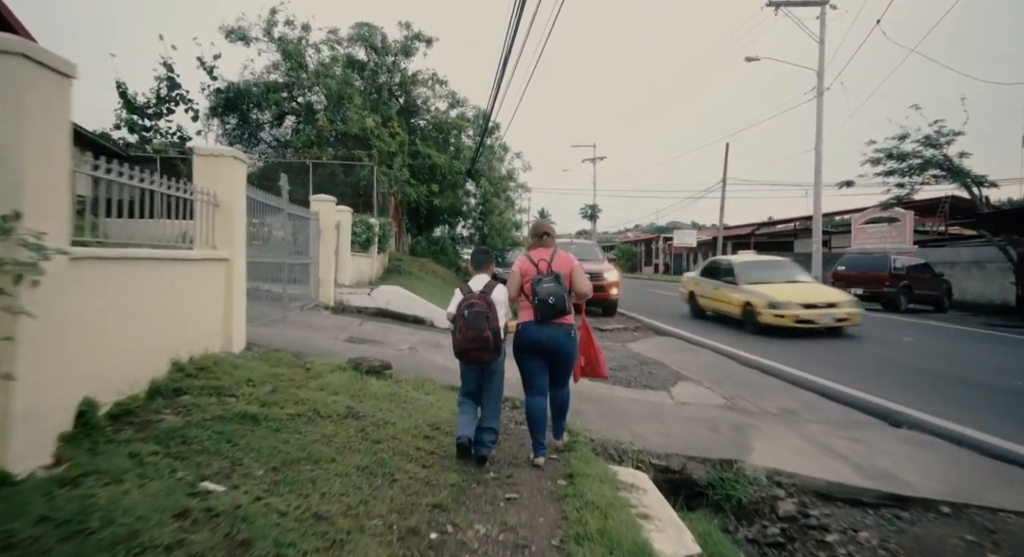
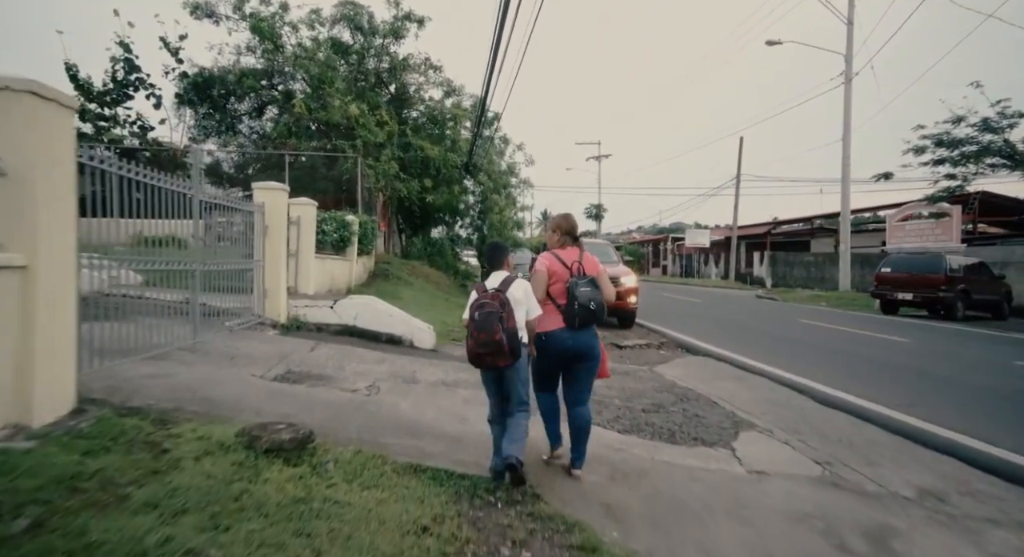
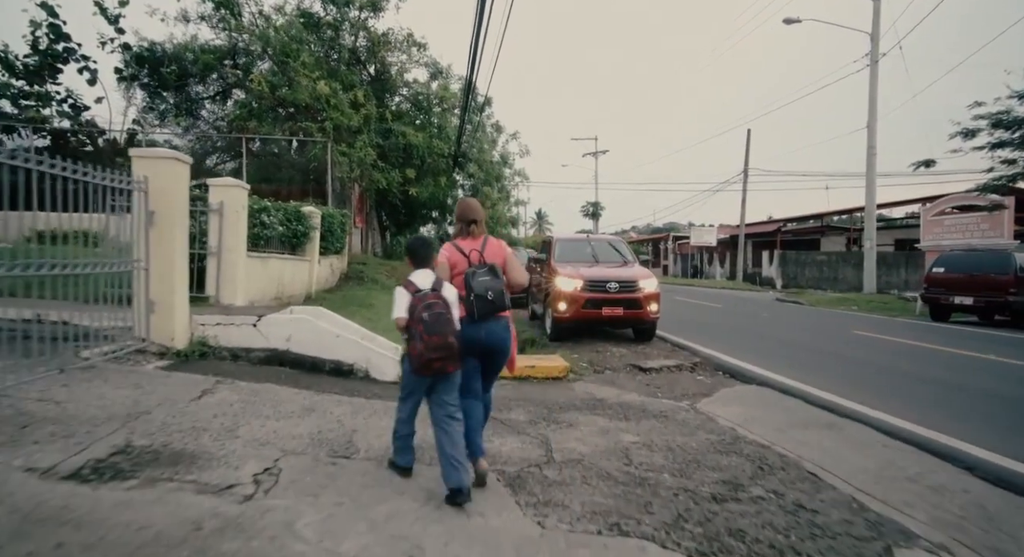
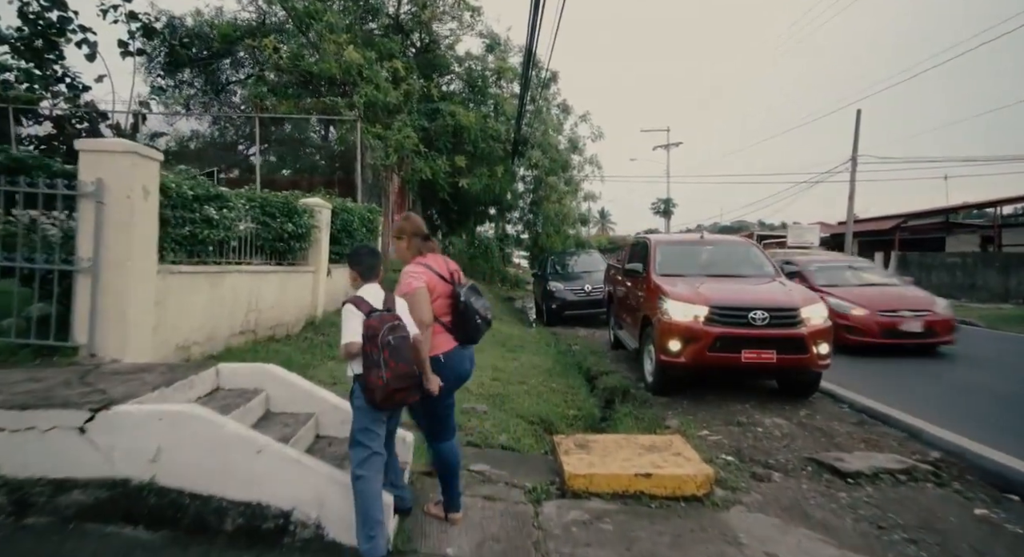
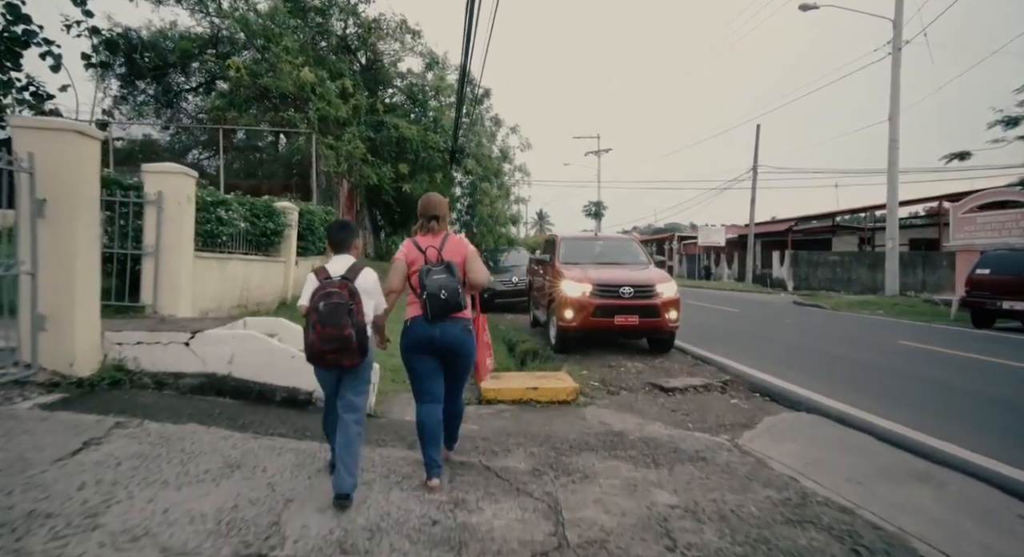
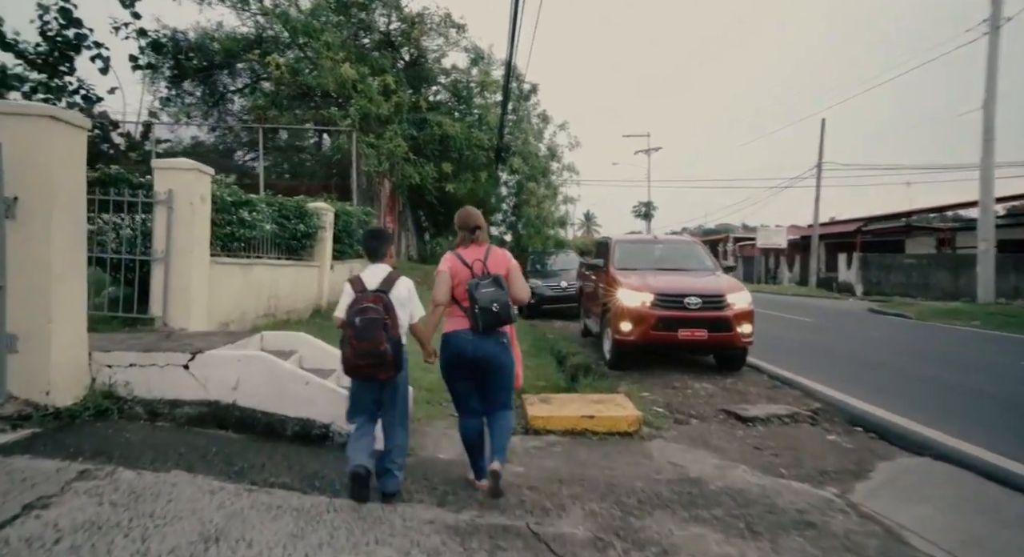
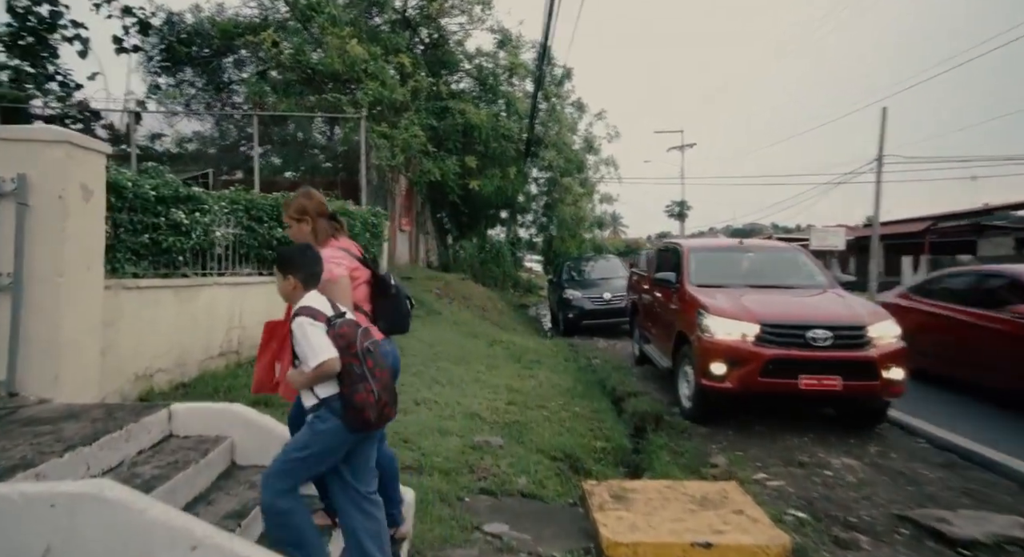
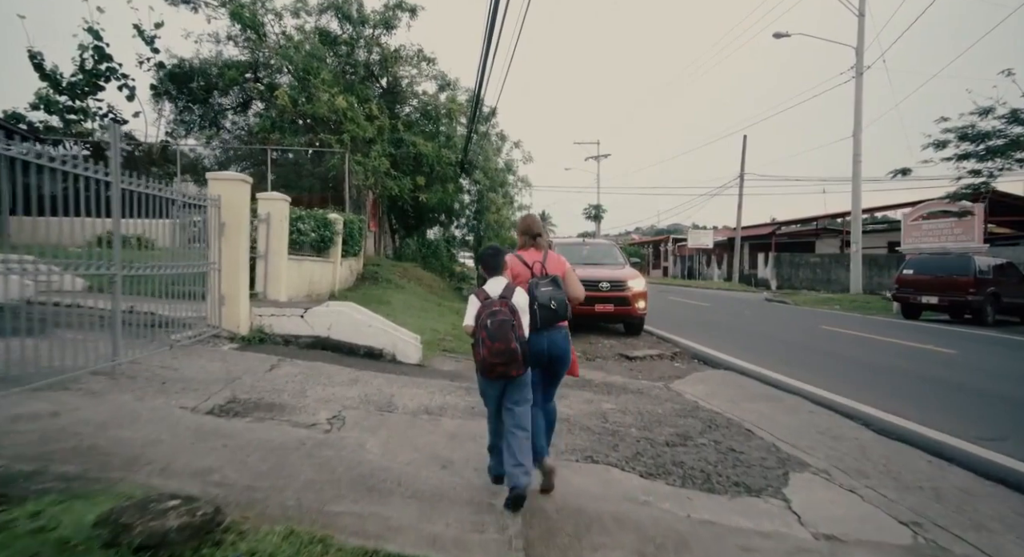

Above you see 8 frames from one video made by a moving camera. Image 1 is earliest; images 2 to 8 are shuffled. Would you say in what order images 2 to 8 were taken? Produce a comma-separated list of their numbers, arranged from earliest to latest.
2, 8, 3, 5, 6, 4, 7
